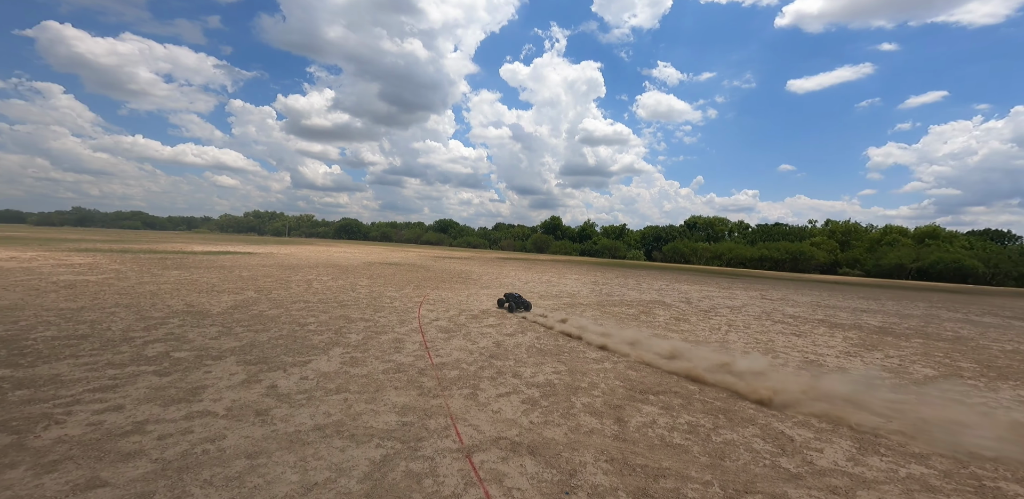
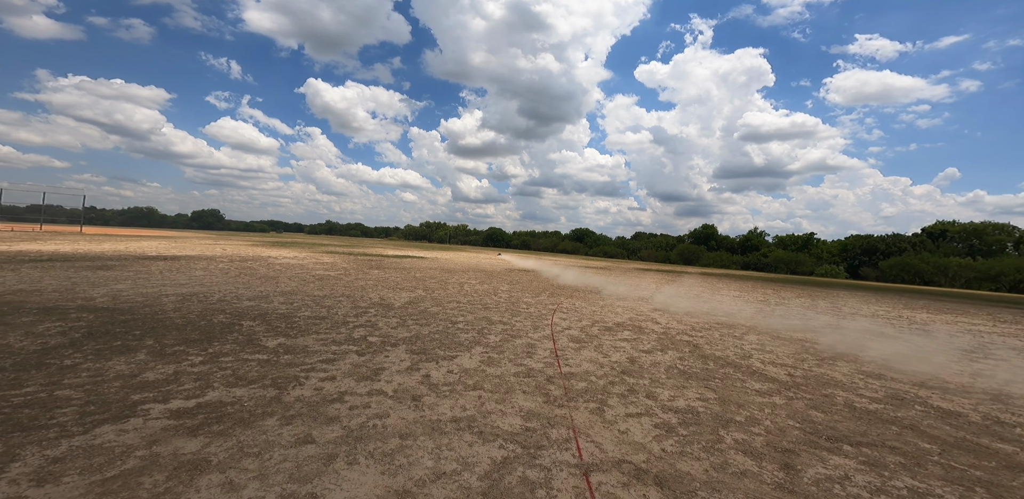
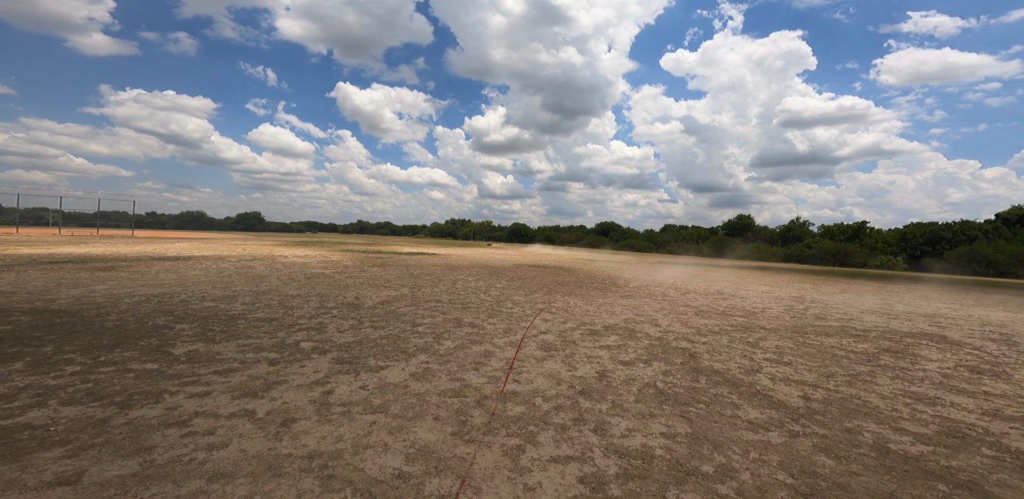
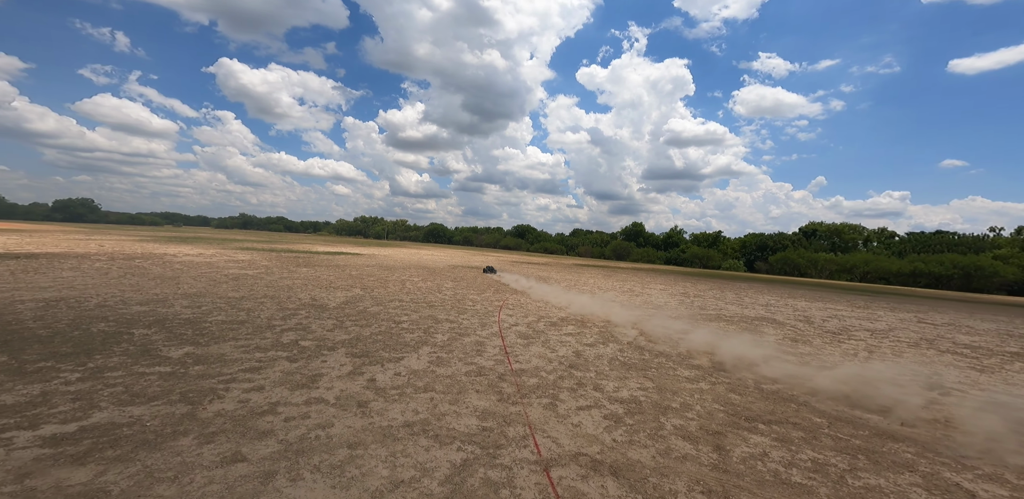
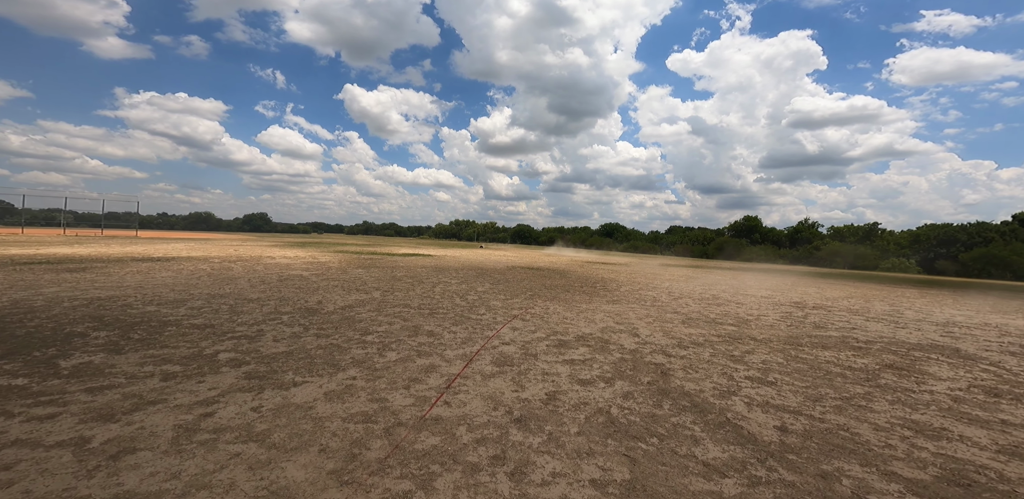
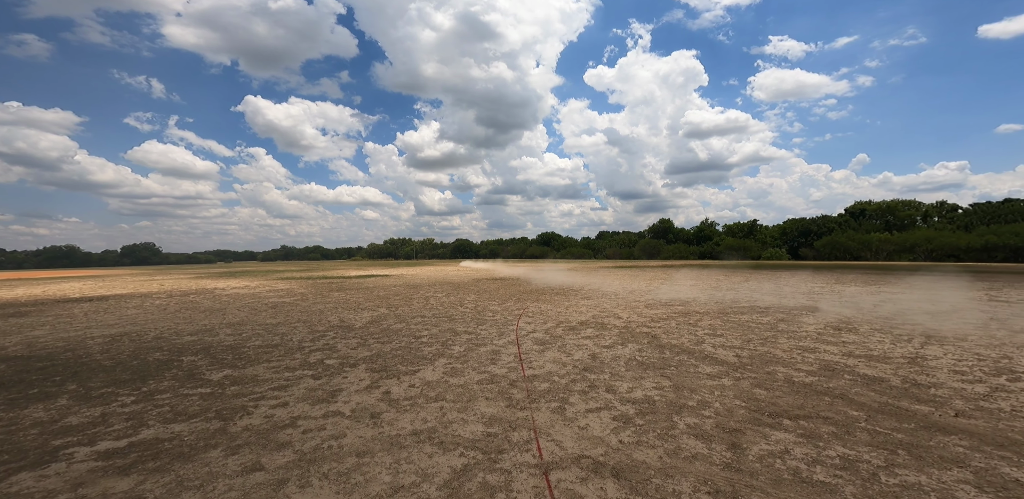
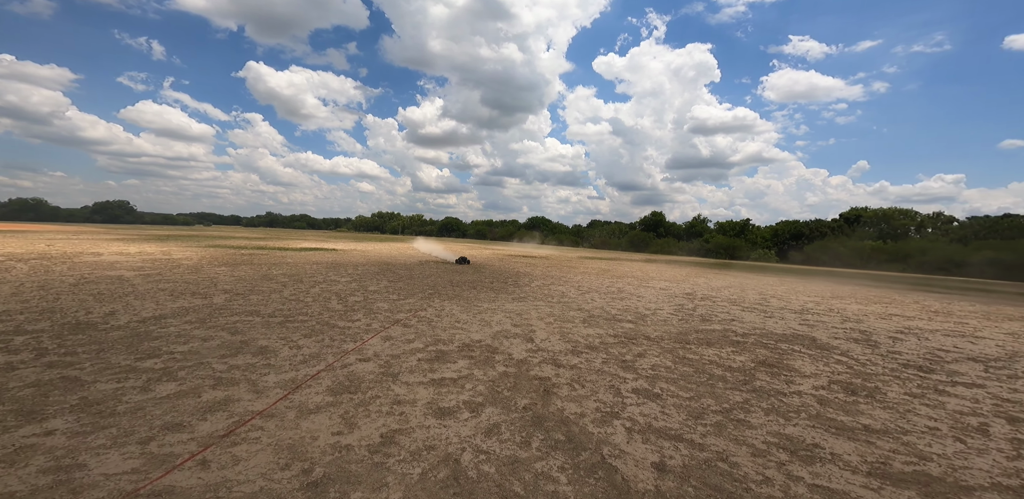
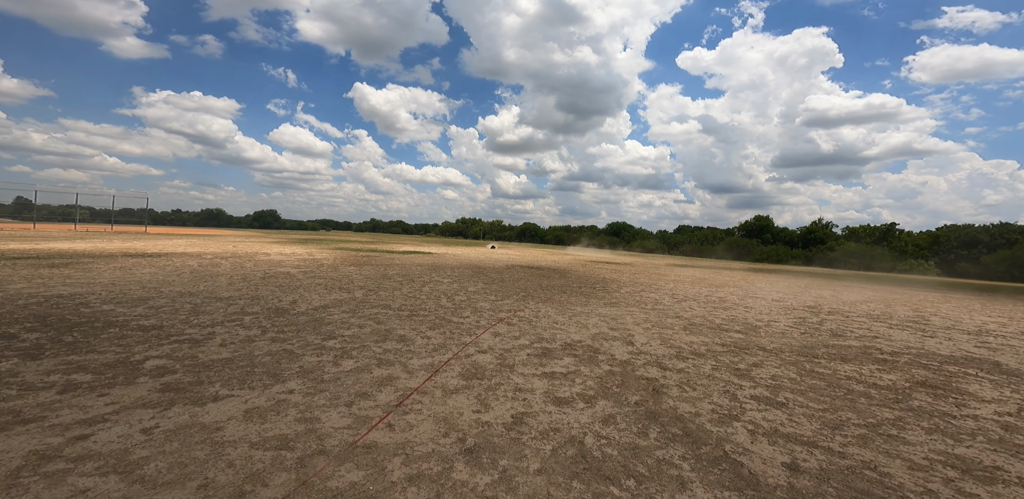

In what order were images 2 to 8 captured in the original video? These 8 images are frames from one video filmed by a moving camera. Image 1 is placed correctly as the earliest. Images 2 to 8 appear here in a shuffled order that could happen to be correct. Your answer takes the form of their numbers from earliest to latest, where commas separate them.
4, 2, 6, 3, 5, 8, 7
